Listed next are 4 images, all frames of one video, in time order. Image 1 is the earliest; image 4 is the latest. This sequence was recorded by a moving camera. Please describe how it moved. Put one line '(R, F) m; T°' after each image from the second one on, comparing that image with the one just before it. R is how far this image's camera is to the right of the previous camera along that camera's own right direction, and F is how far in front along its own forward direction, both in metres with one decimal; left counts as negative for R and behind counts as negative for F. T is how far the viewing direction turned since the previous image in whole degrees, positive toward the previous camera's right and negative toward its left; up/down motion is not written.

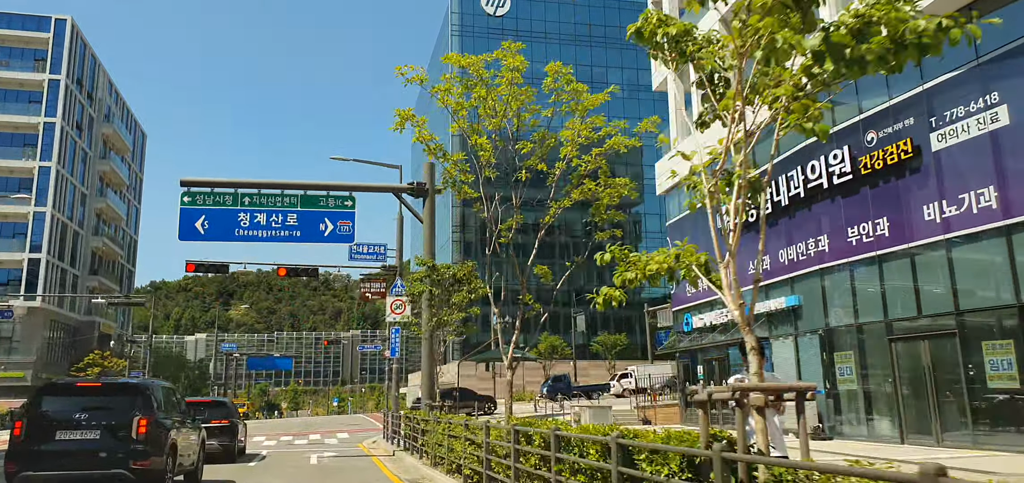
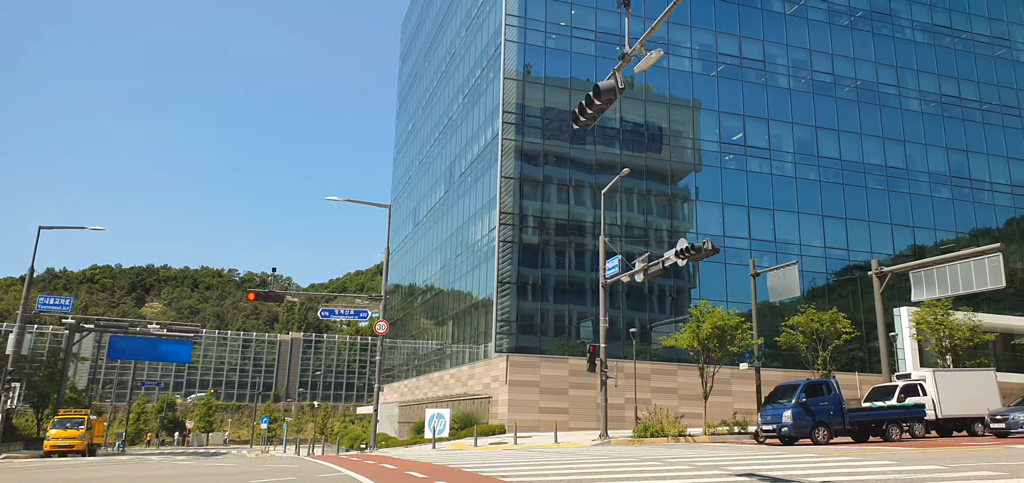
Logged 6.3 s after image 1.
(-7.4, +31.7) m; +4°
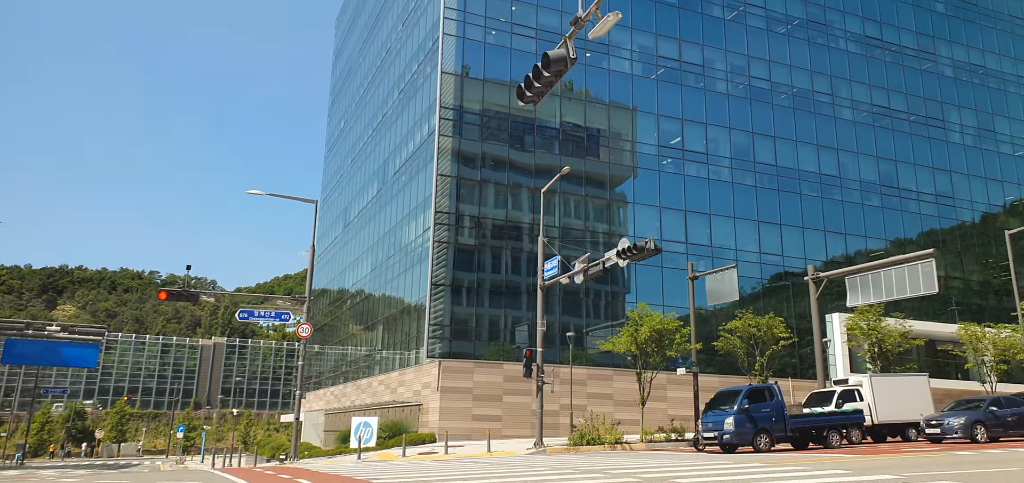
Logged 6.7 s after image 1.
(+0.1, +1.4) m; +5°
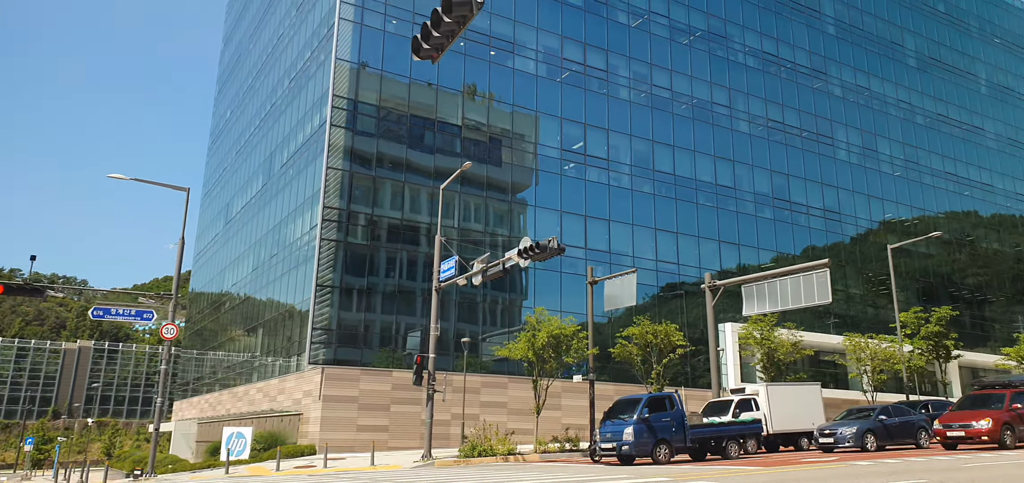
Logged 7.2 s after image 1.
(+0.2, +1.7) m; +8°
